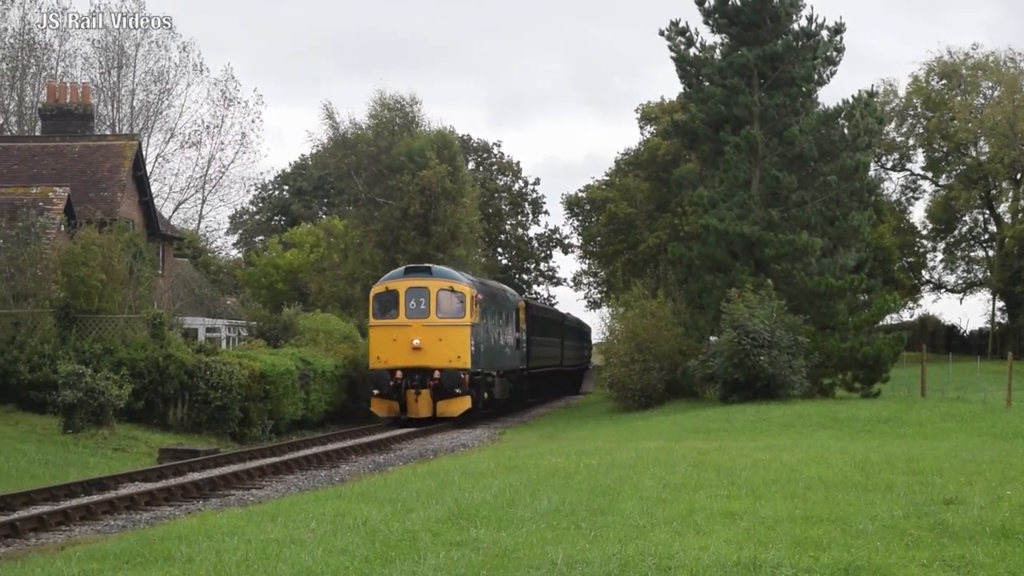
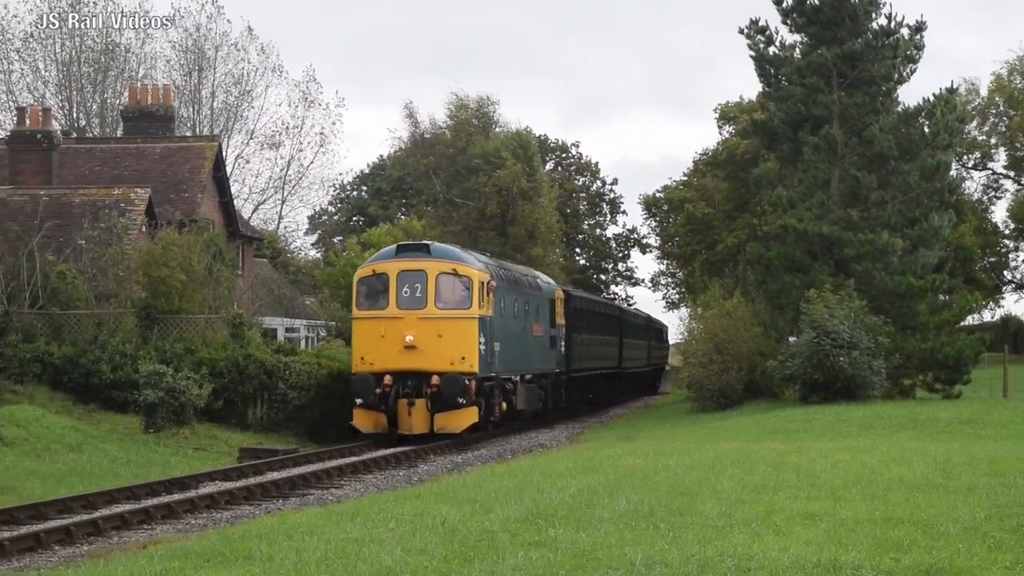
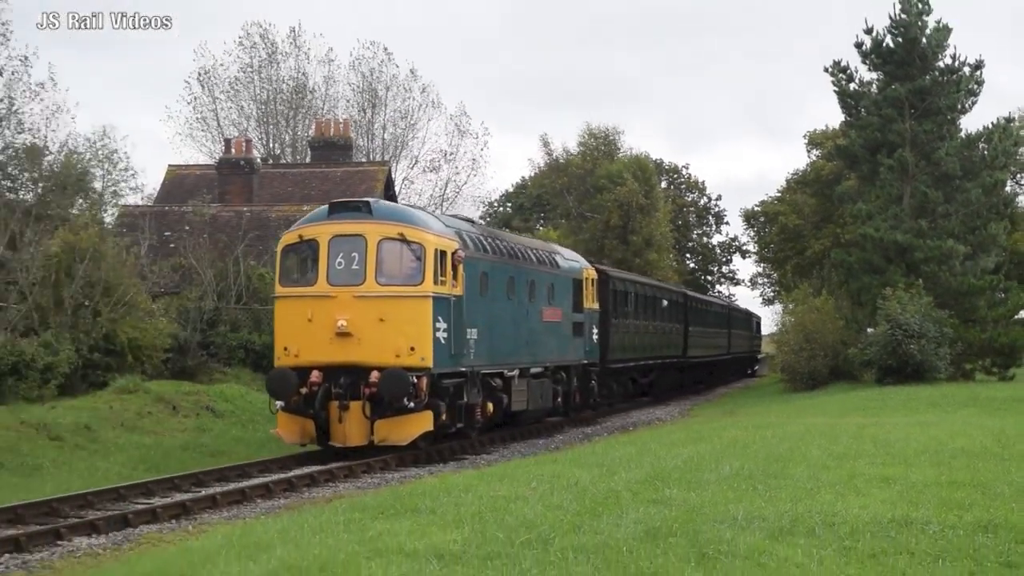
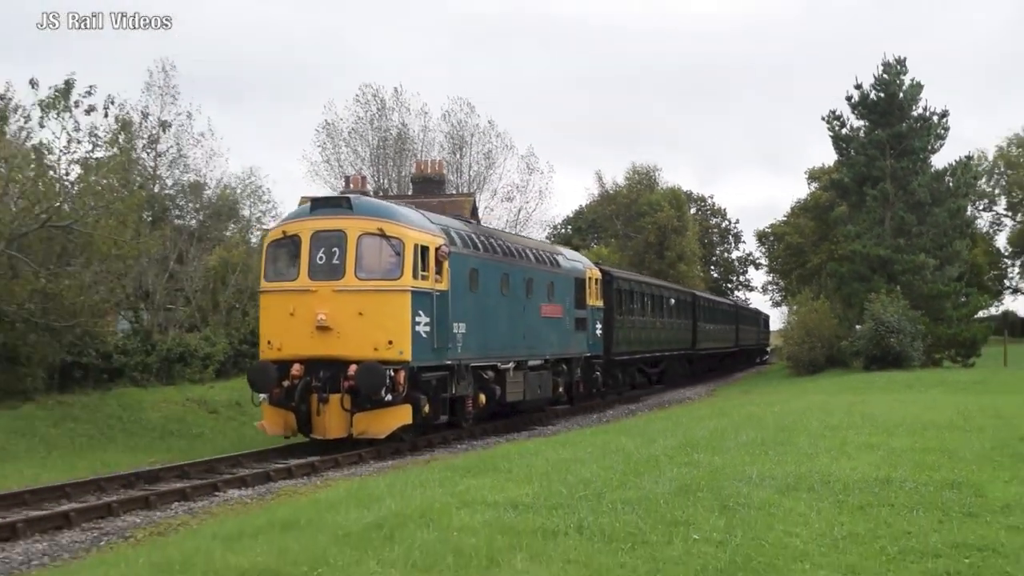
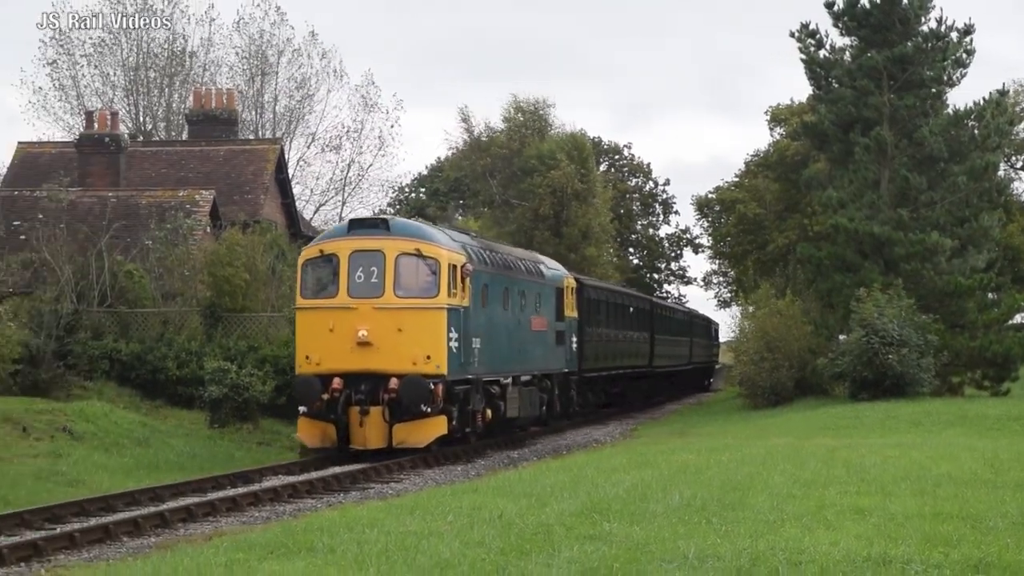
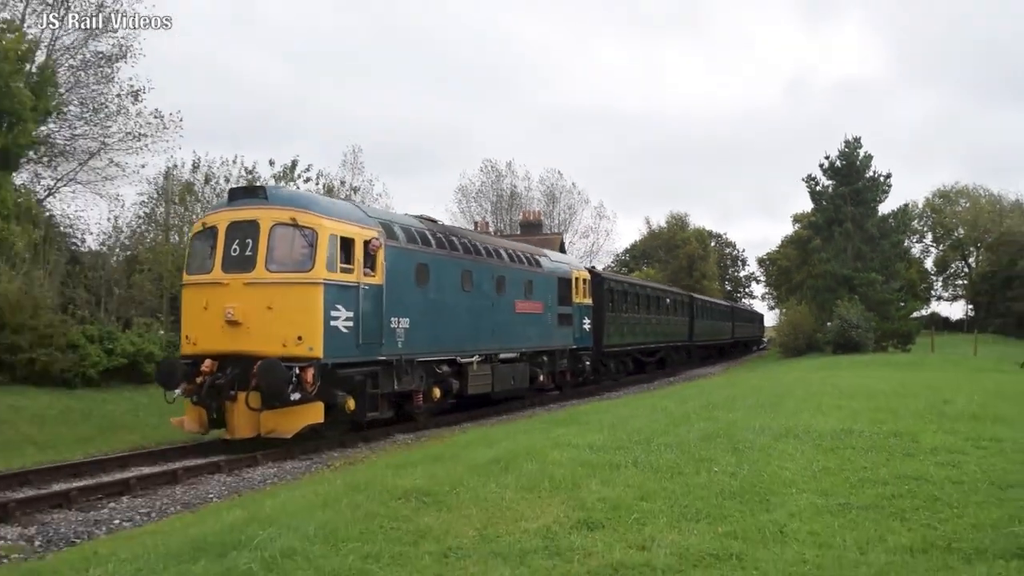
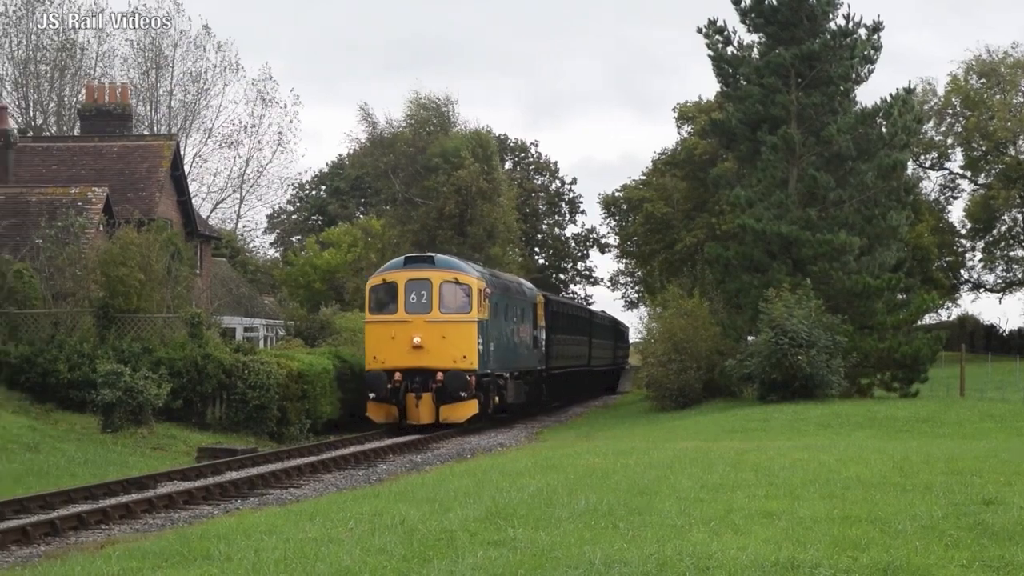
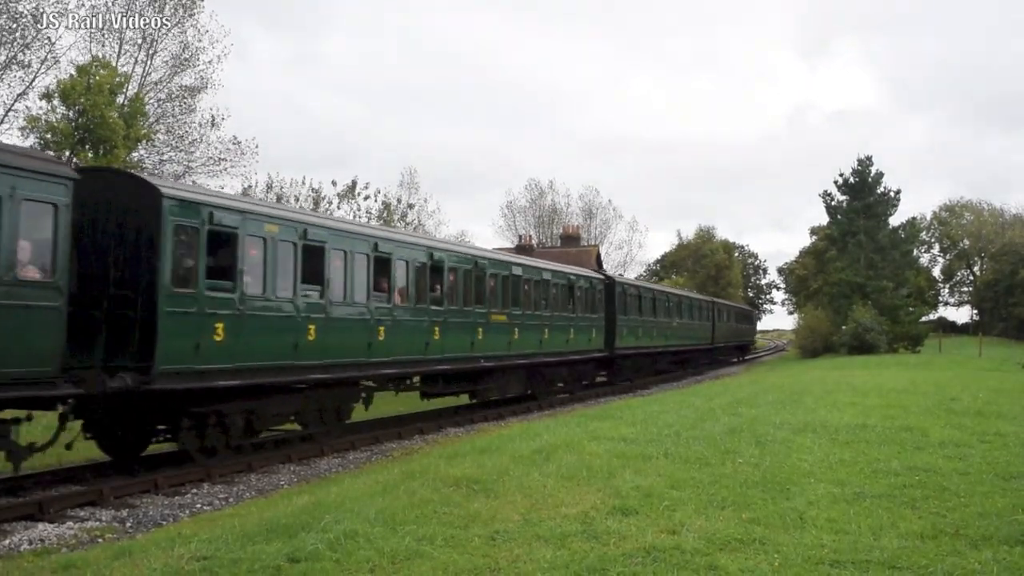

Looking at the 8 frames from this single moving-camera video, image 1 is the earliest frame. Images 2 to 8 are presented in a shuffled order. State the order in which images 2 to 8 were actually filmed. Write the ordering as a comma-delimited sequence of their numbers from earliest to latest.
7, 2, 5, 3, 4, 6, 8
